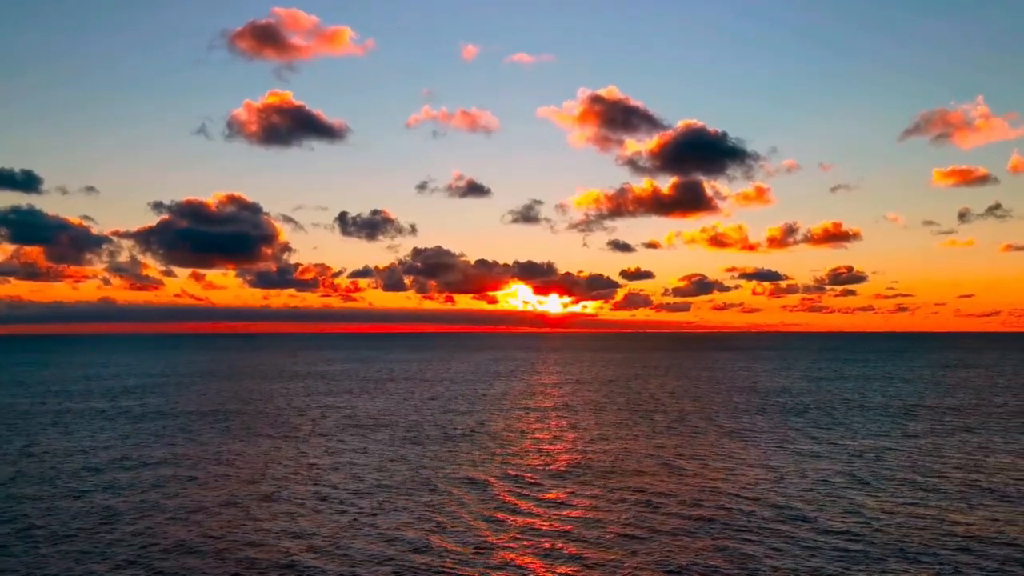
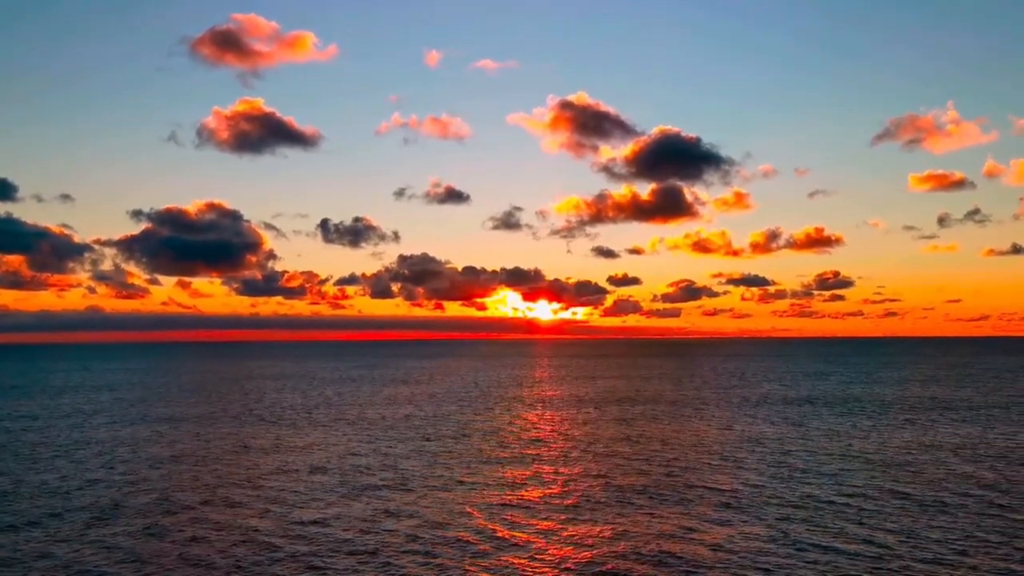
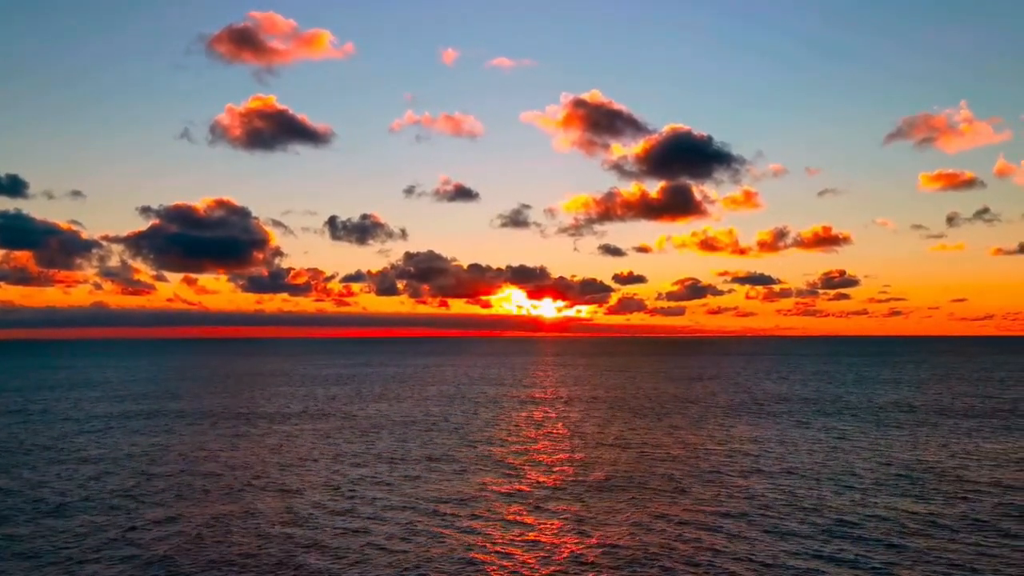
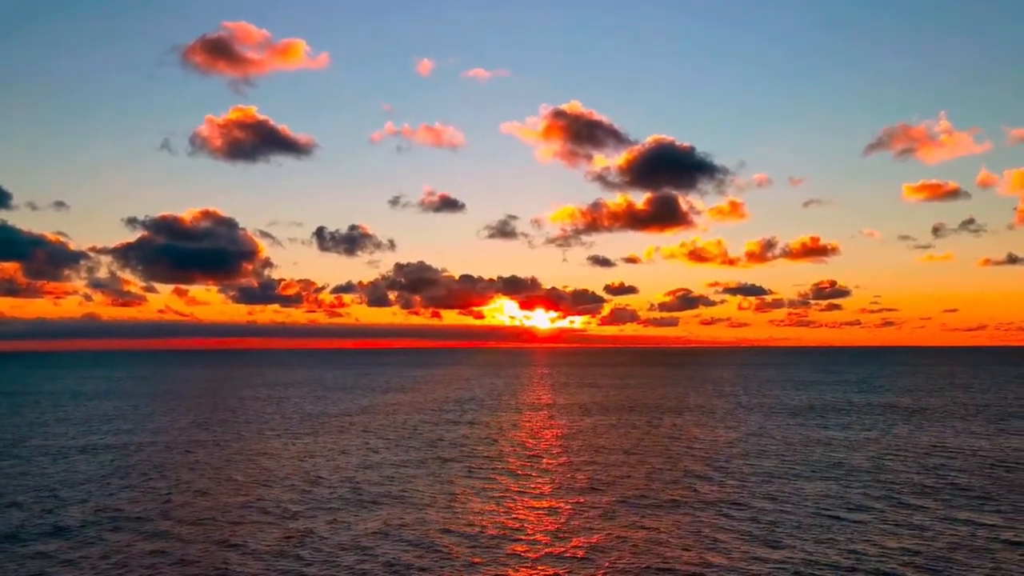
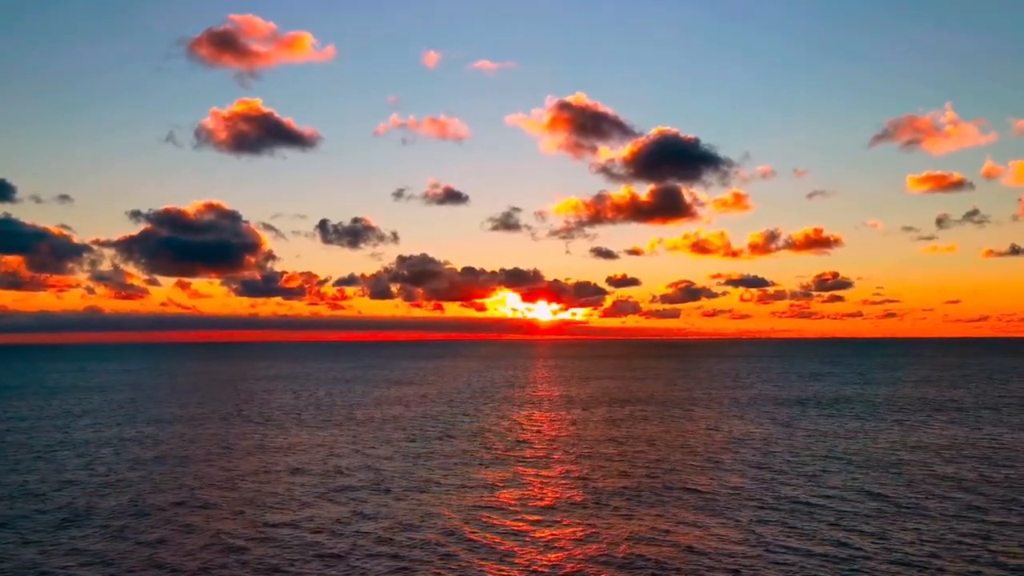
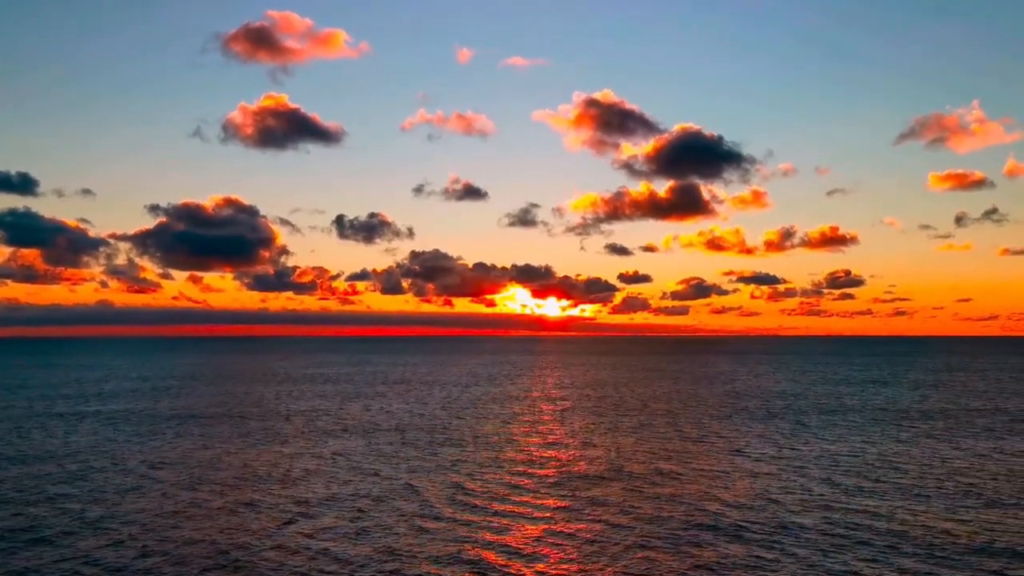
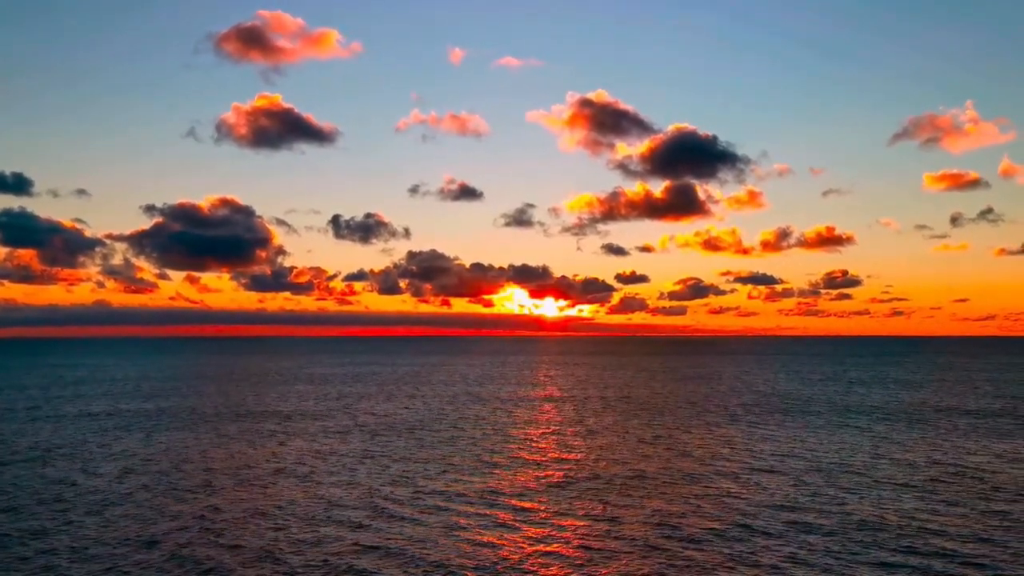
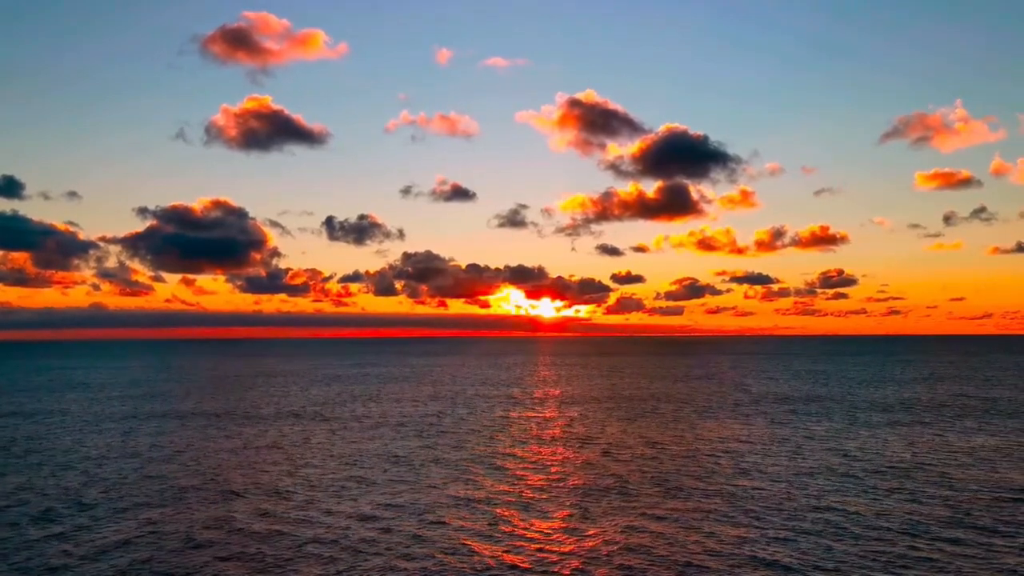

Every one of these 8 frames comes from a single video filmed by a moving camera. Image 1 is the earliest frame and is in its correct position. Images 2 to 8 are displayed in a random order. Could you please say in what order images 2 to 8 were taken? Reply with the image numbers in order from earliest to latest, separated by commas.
6, 7, 3, 8, 2, 5, 4
